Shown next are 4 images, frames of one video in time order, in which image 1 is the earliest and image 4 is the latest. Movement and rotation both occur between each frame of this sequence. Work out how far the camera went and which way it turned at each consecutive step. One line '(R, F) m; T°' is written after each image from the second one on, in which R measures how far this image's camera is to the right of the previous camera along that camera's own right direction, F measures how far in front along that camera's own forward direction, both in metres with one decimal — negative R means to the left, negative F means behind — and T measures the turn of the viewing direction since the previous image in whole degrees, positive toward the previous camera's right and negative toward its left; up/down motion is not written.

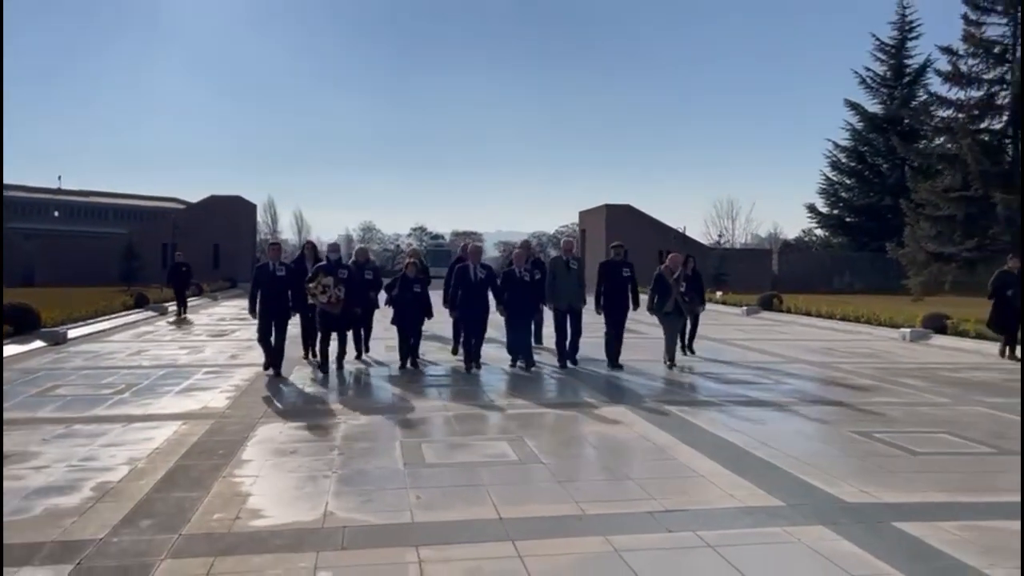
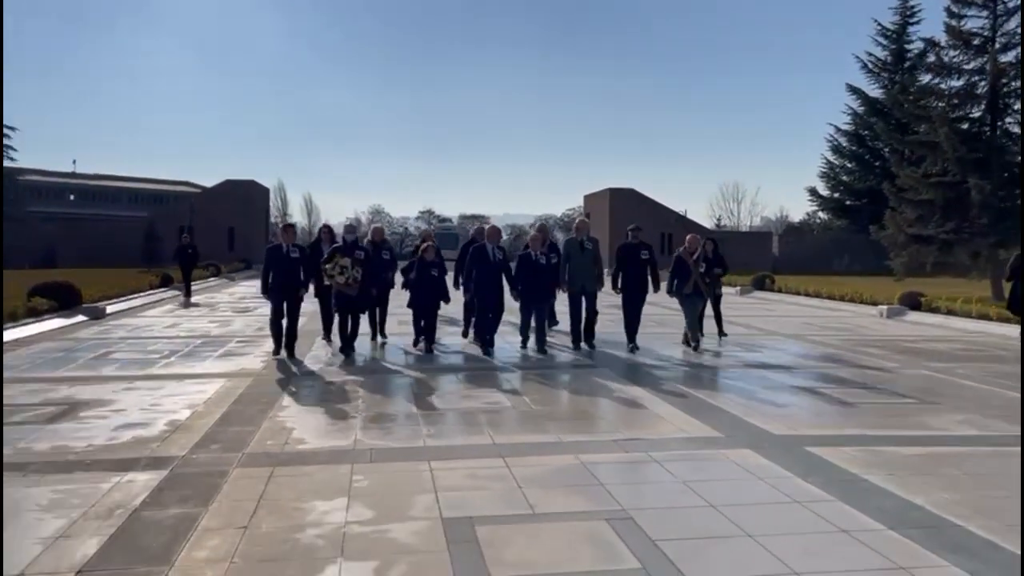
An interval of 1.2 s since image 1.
(+0.1, -1.3) m; -1°
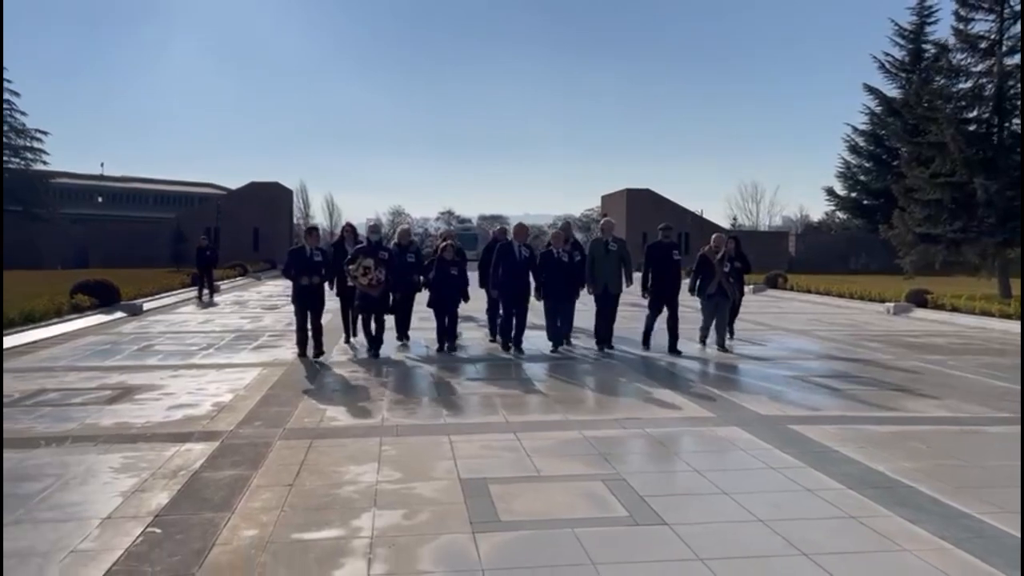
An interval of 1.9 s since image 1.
(+0.1, -0.7) m; -1°
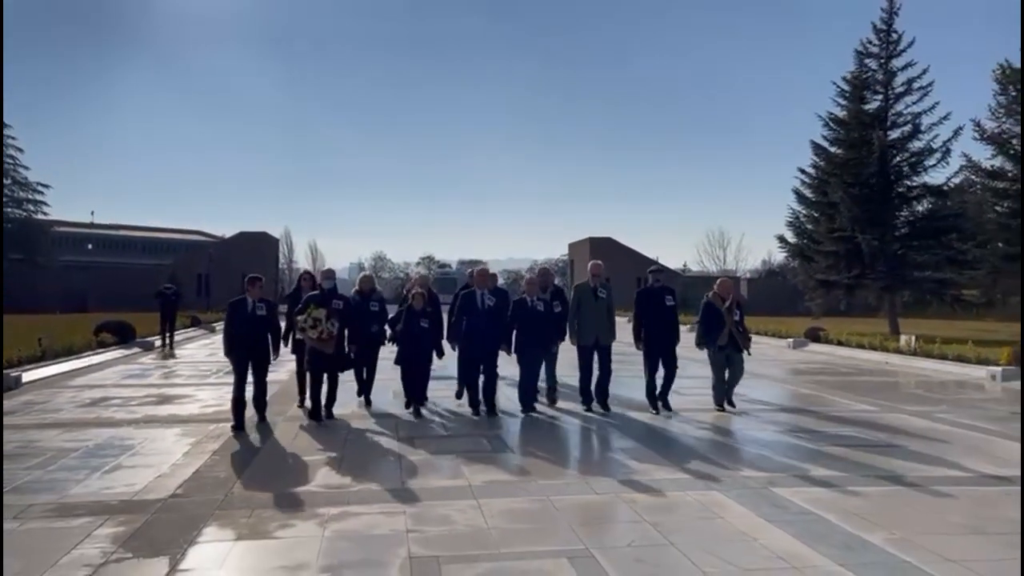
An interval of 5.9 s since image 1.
(+0.6, -3.3) m; +1°
